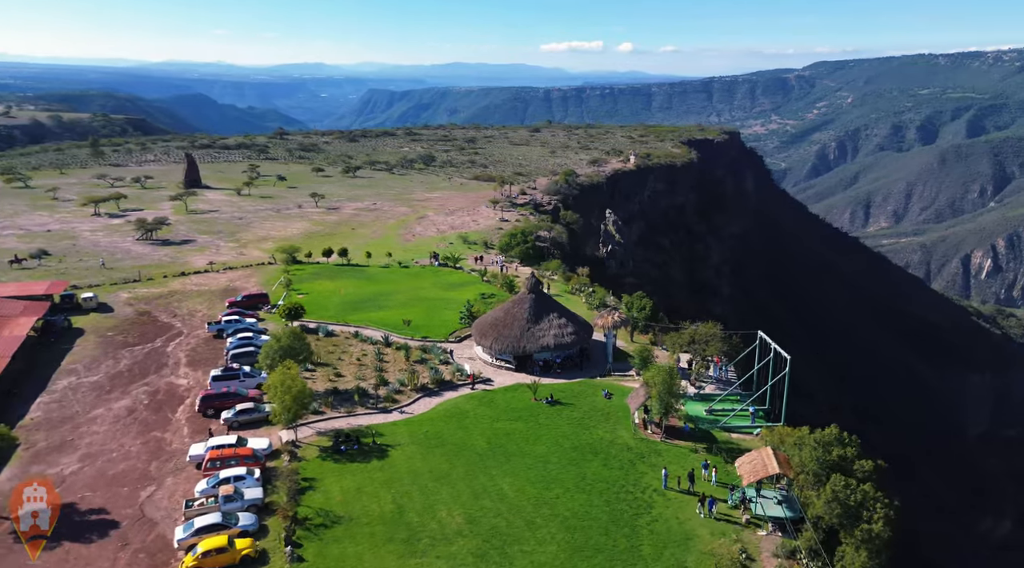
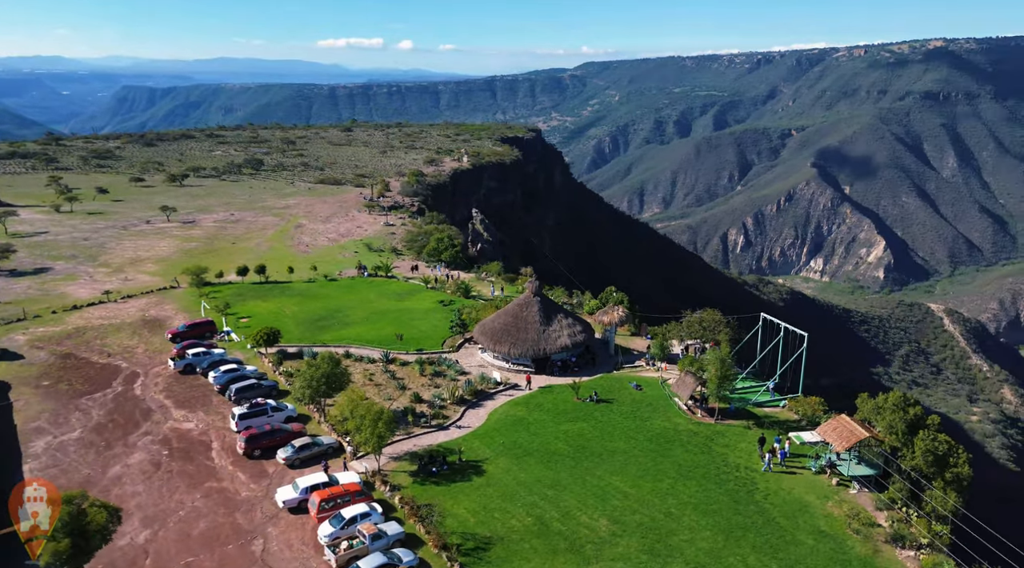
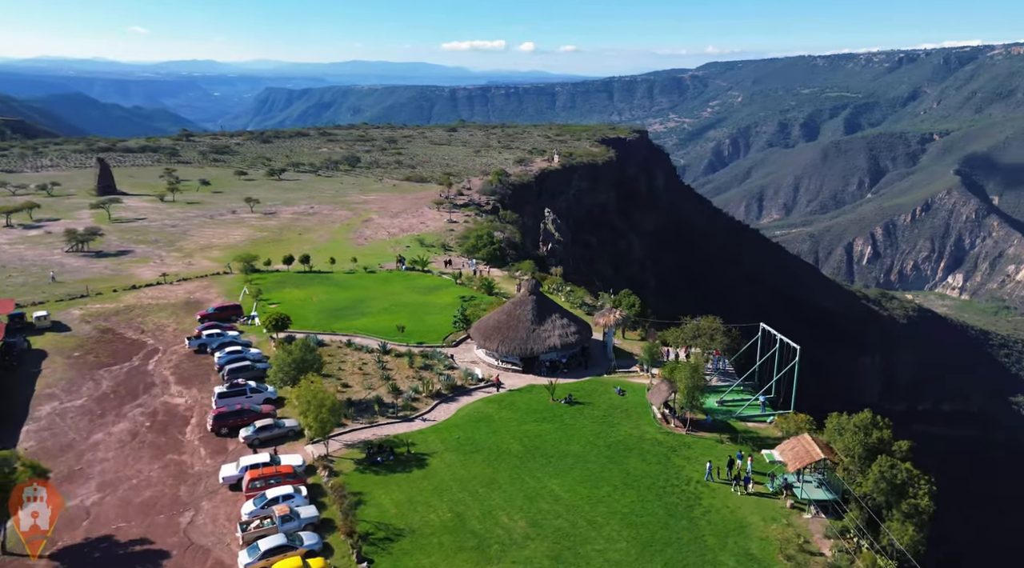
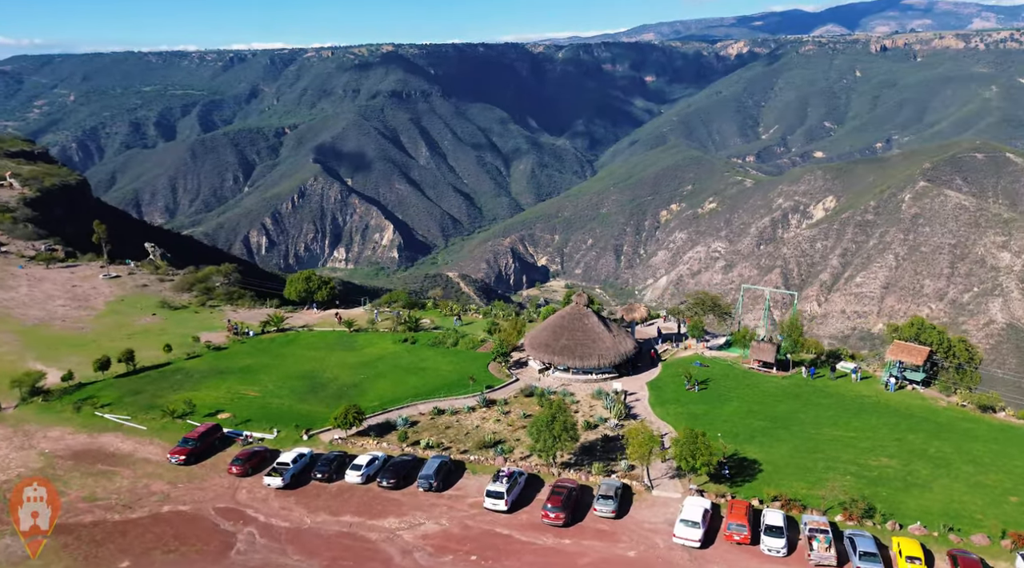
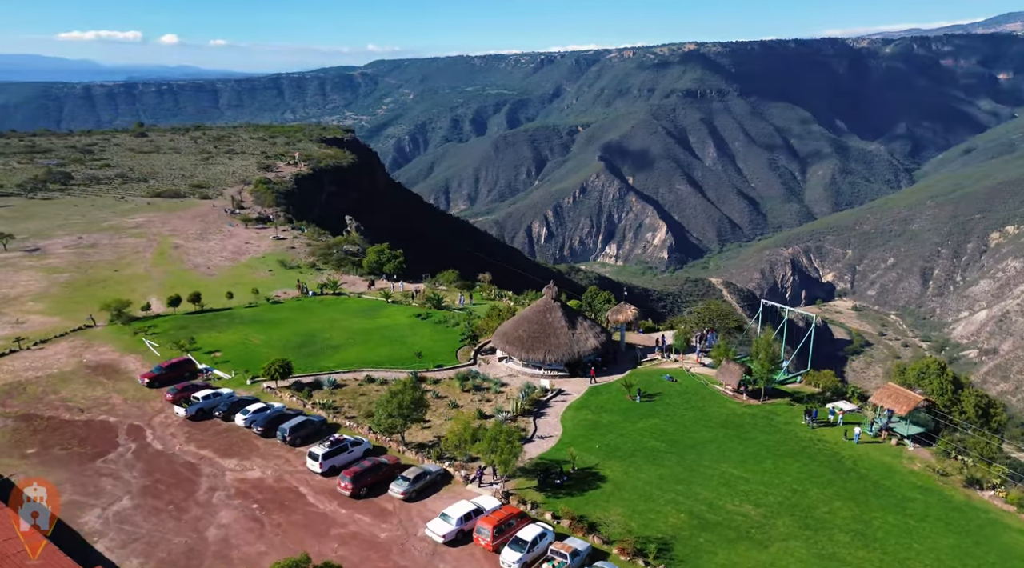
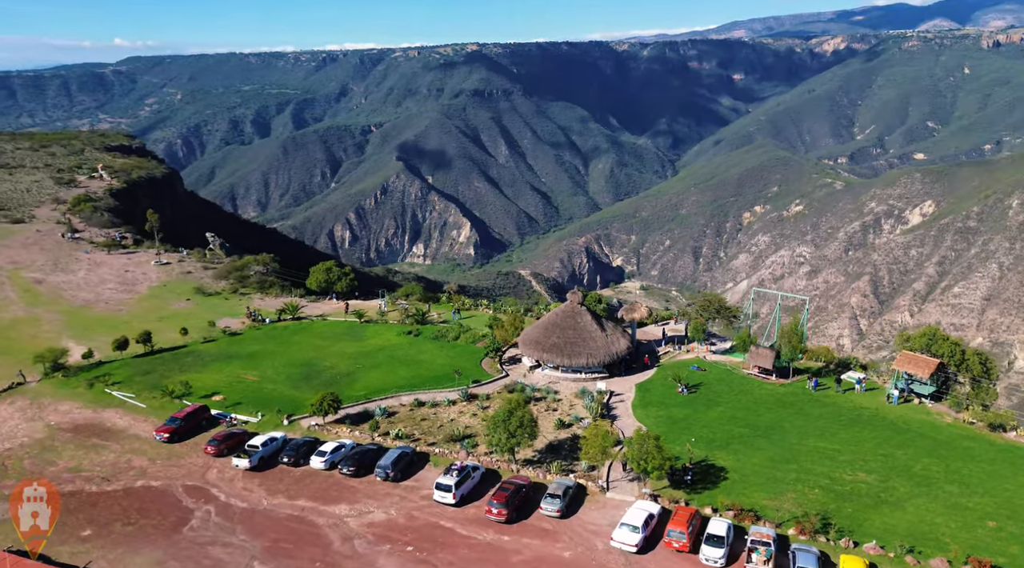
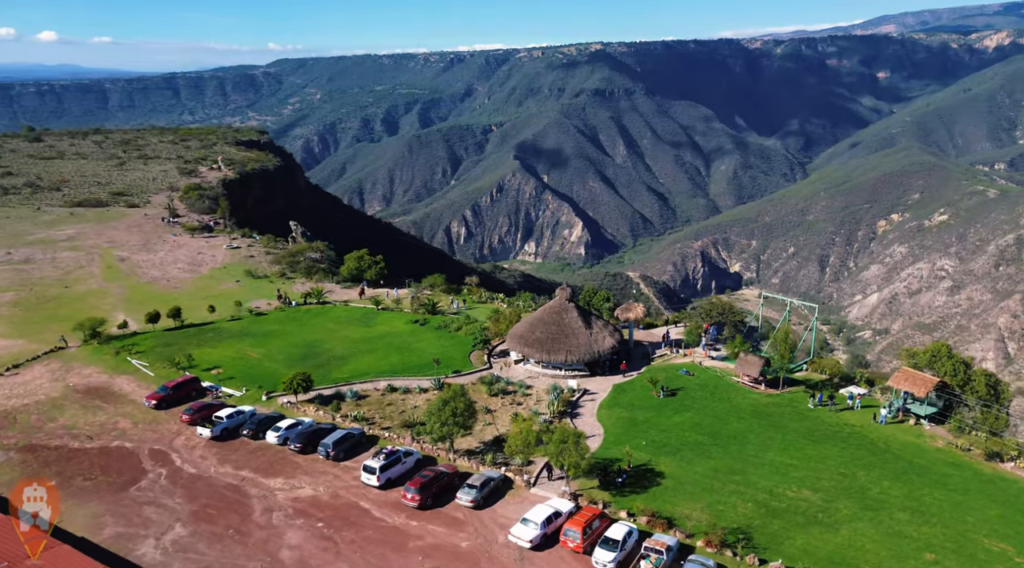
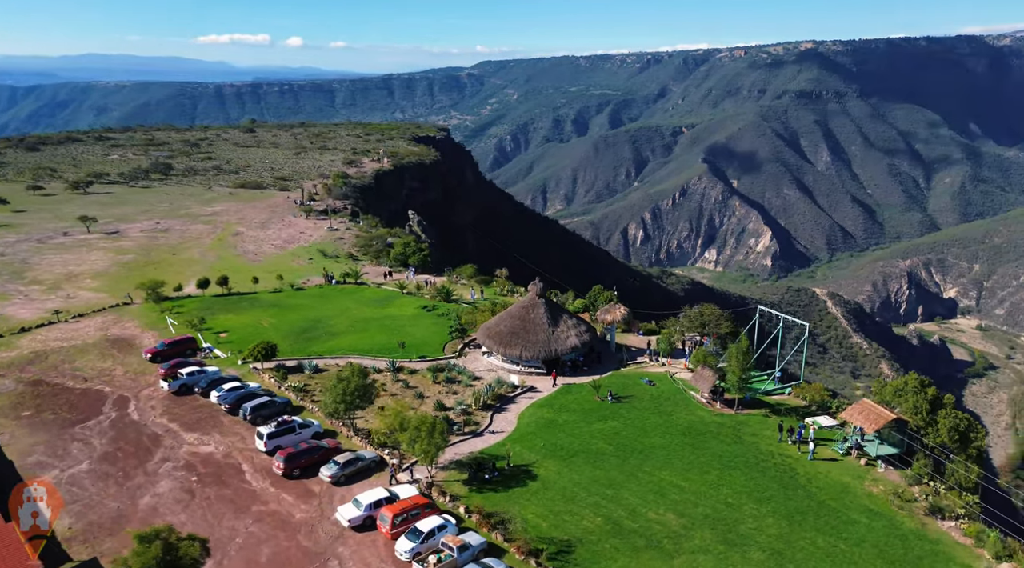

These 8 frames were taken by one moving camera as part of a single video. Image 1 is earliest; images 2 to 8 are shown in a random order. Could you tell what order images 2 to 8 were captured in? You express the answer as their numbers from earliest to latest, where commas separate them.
3, 2, 8, 5, 7, 6, 4
